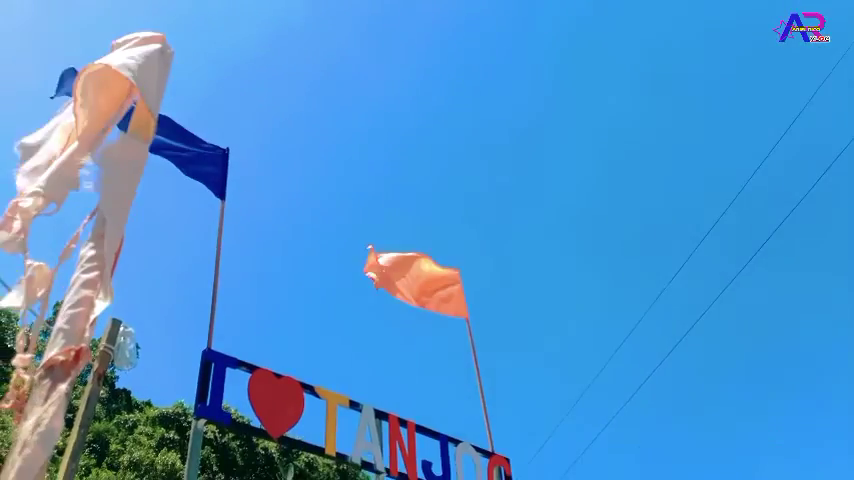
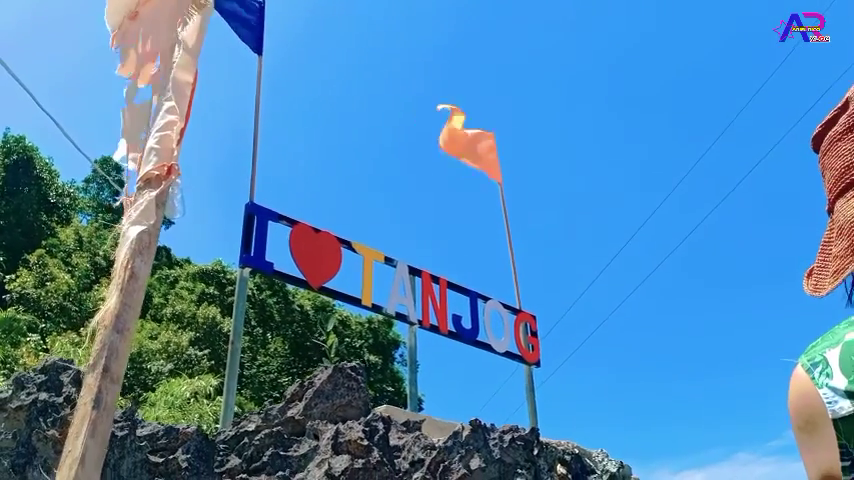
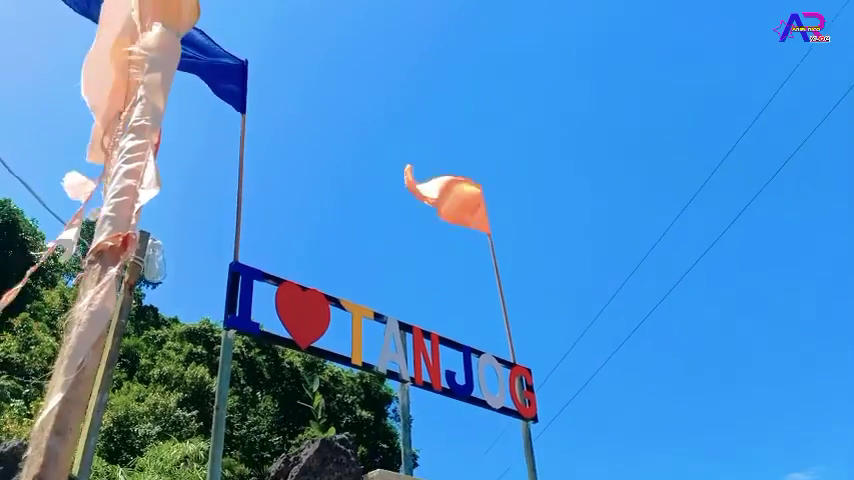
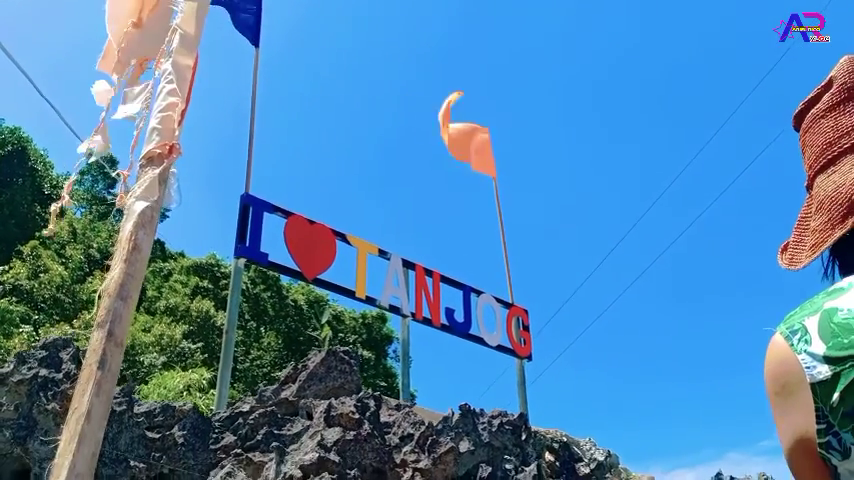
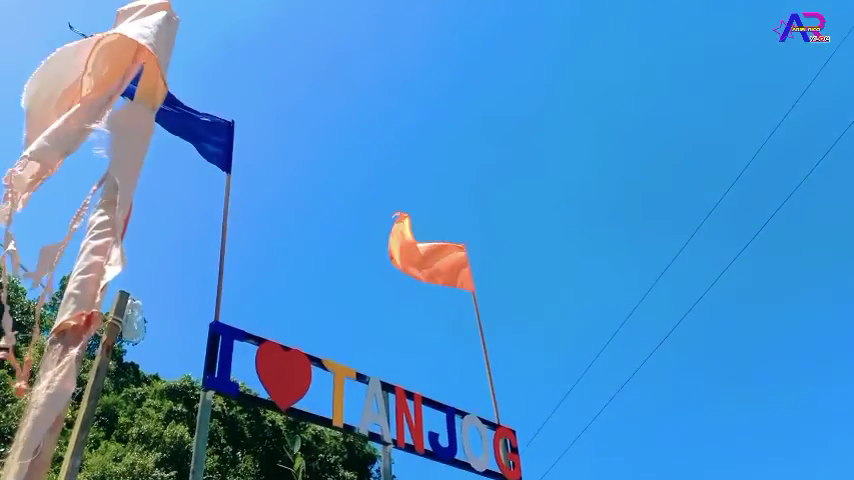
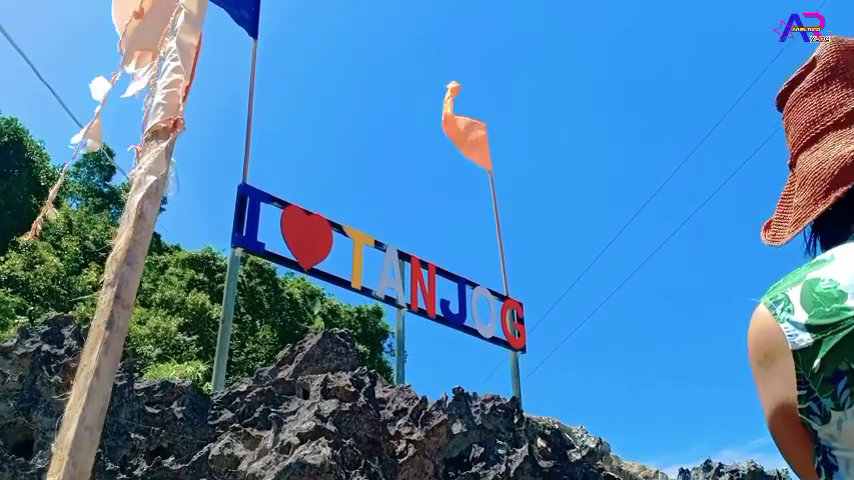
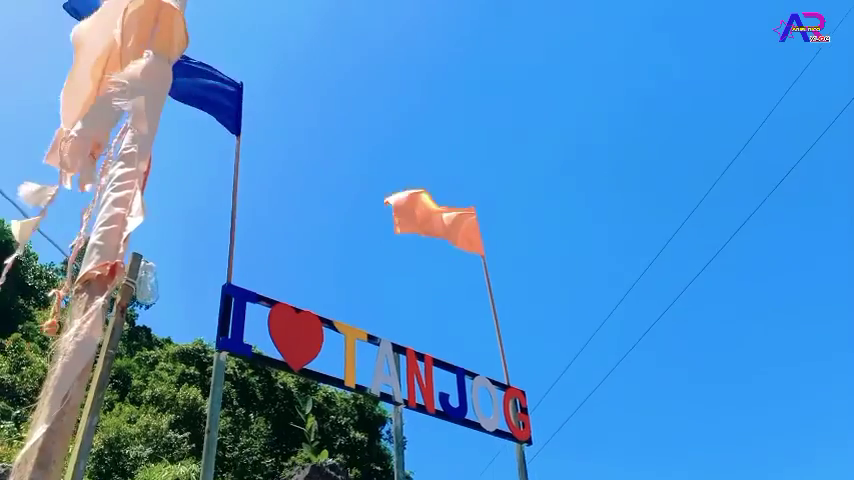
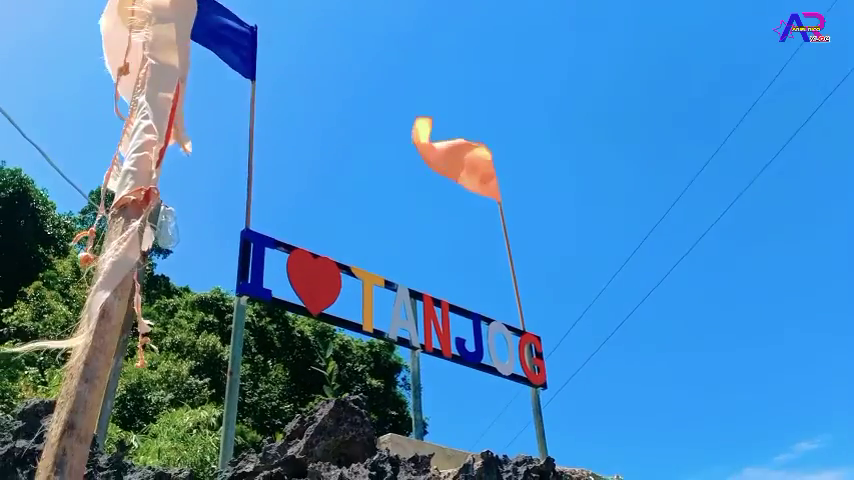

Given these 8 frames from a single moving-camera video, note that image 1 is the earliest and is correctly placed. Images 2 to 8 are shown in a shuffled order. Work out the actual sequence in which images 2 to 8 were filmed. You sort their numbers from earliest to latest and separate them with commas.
5, 7, 3, 8, 2, 4, 6
